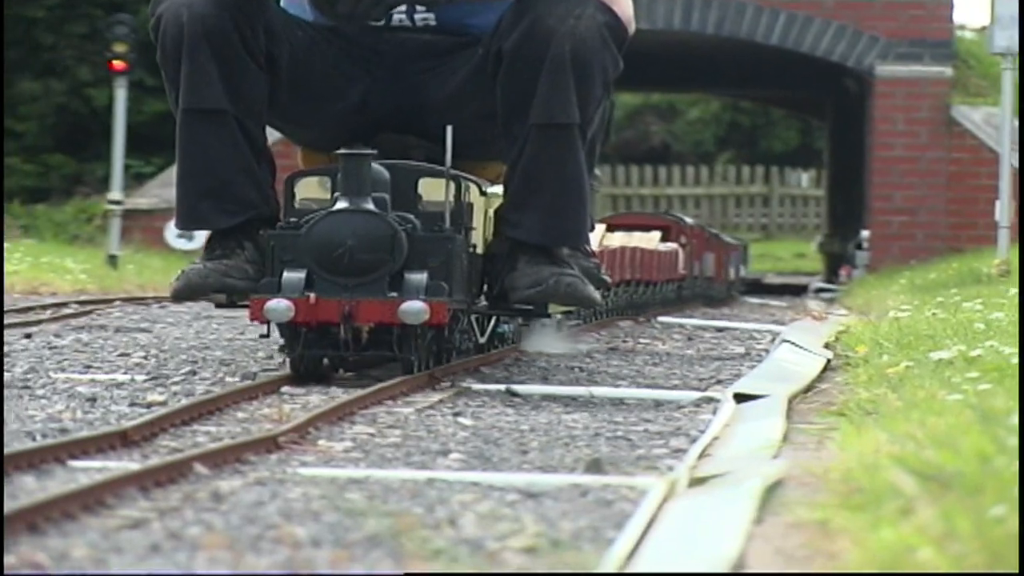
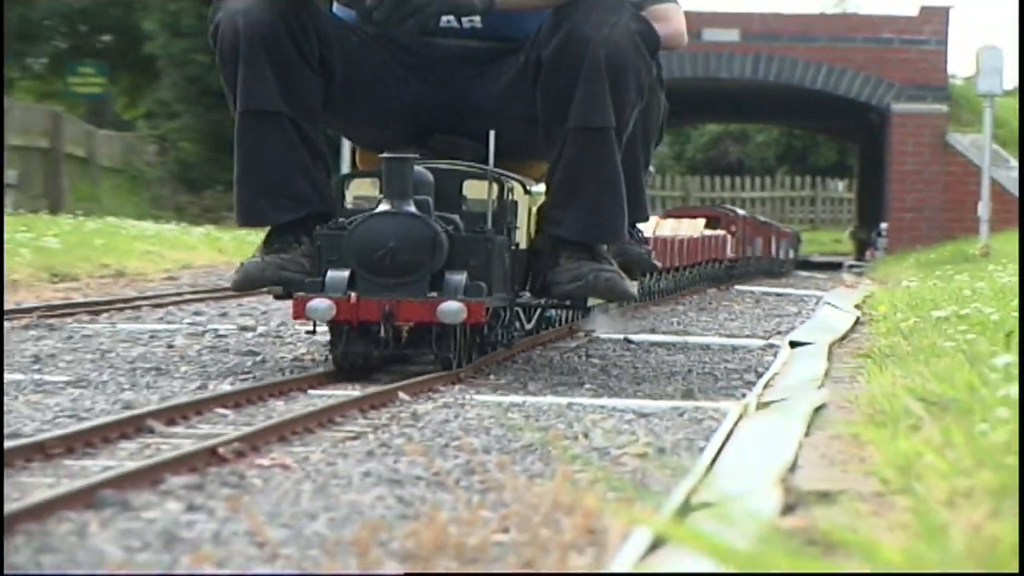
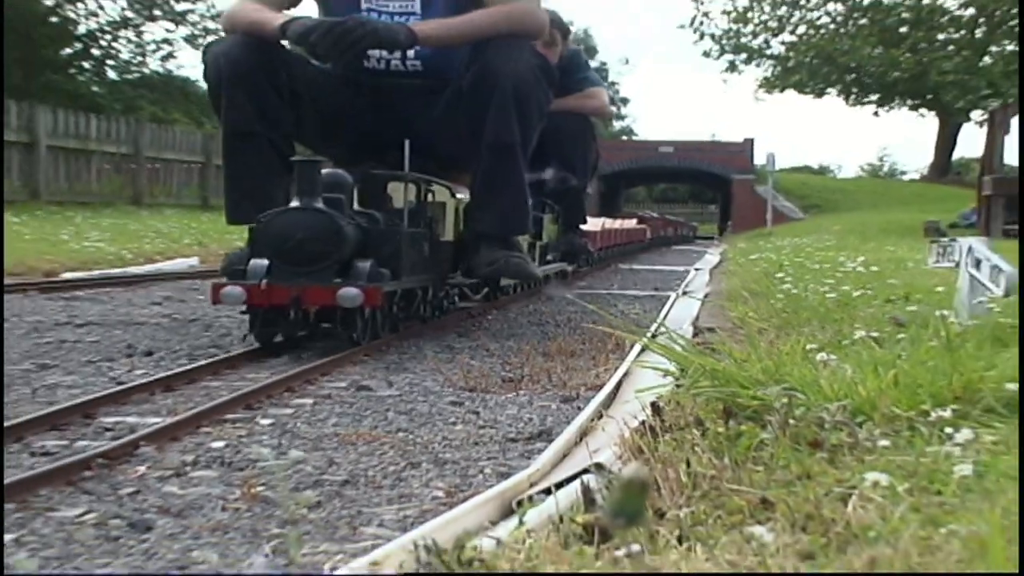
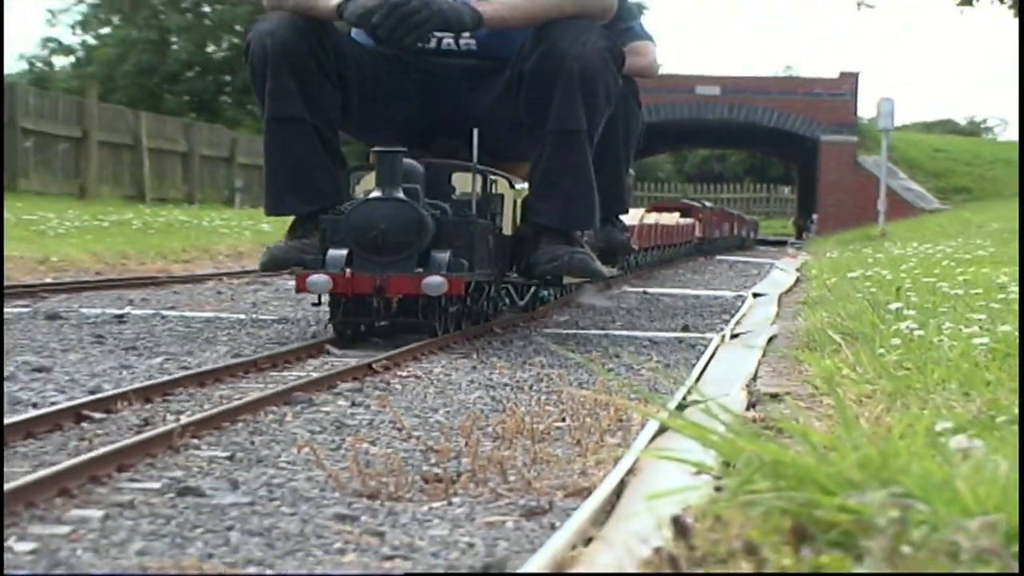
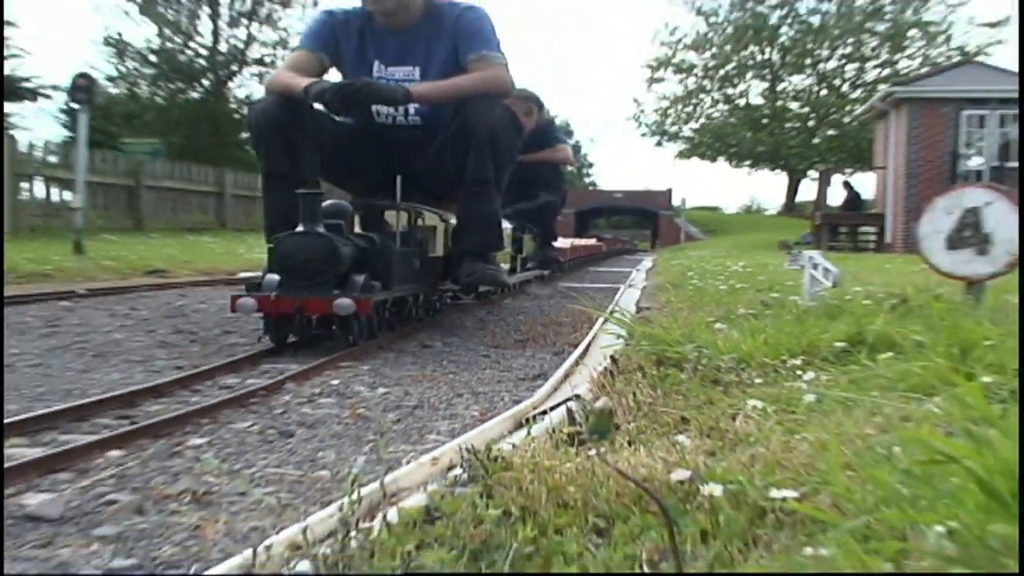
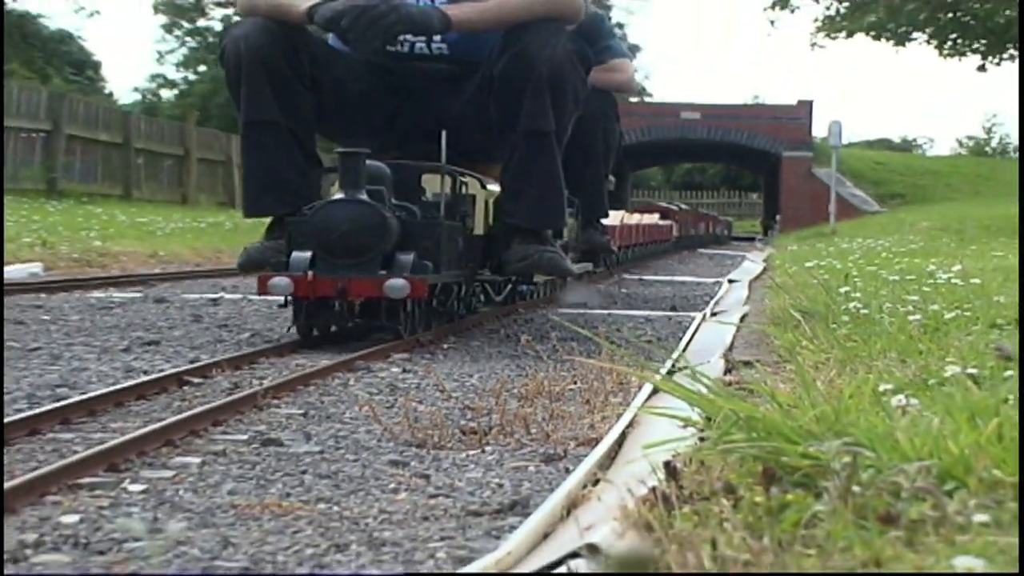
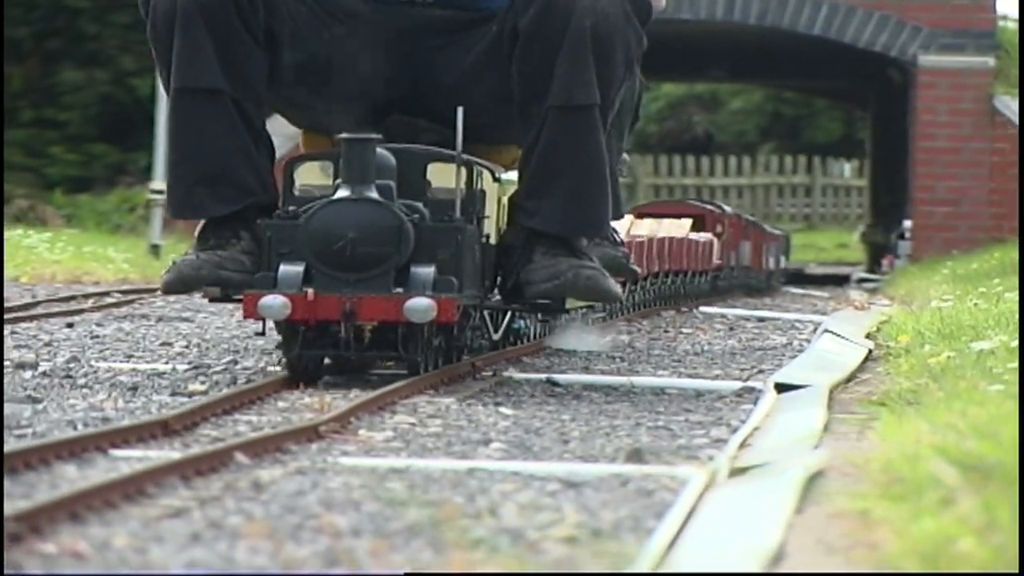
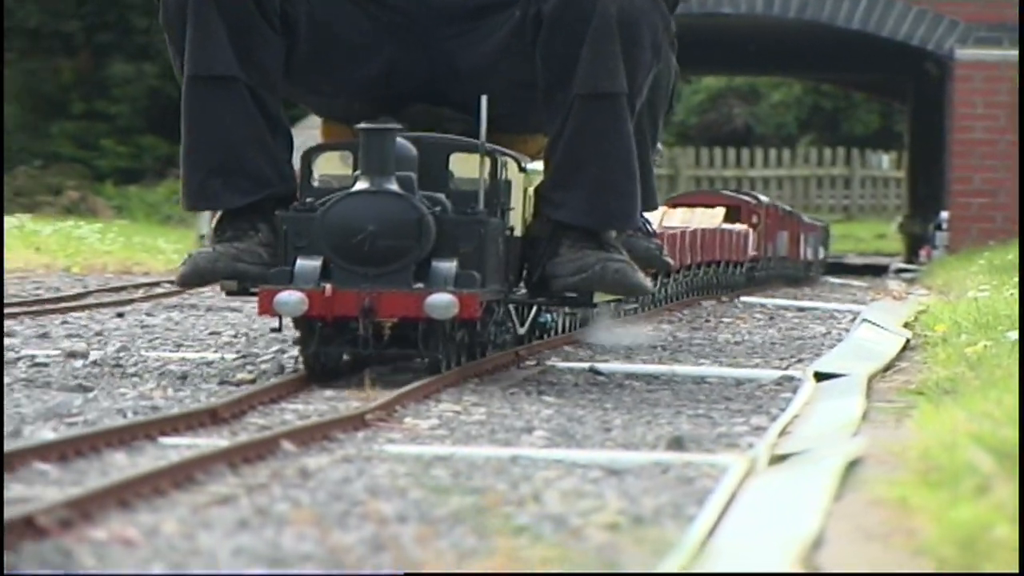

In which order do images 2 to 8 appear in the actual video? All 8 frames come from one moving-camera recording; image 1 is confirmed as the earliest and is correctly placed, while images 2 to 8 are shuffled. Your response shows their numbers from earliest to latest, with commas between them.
7, 8, 2, 4, 6, 3, 5
